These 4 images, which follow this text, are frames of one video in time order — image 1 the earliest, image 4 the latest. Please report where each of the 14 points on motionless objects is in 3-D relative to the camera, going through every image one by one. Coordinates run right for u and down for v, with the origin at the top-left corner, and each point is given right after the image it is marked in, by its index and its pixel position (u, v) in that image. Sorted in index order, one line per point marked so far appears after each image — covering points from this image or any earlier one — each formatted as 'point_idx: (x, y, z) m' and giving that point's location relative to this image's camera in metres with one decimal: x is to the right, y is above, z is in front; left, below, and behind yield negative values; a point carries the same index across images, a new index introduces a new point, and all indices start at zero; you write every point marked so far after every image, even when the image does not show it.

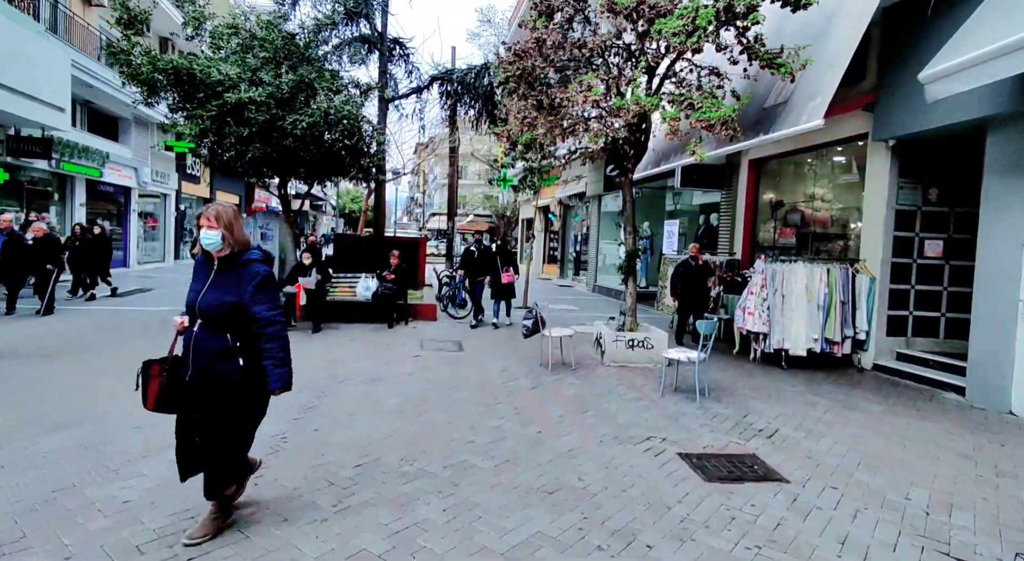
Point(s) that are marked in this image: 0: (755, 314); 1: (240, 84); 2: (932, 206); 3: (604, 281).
0: (+3.3, -0.4, +7.8) m
1: (-4.2, +3.0, +9.0) m
2: (+5.6, +1.0, +7.8) m
3: (+3.1, 0.0, +19.4) m
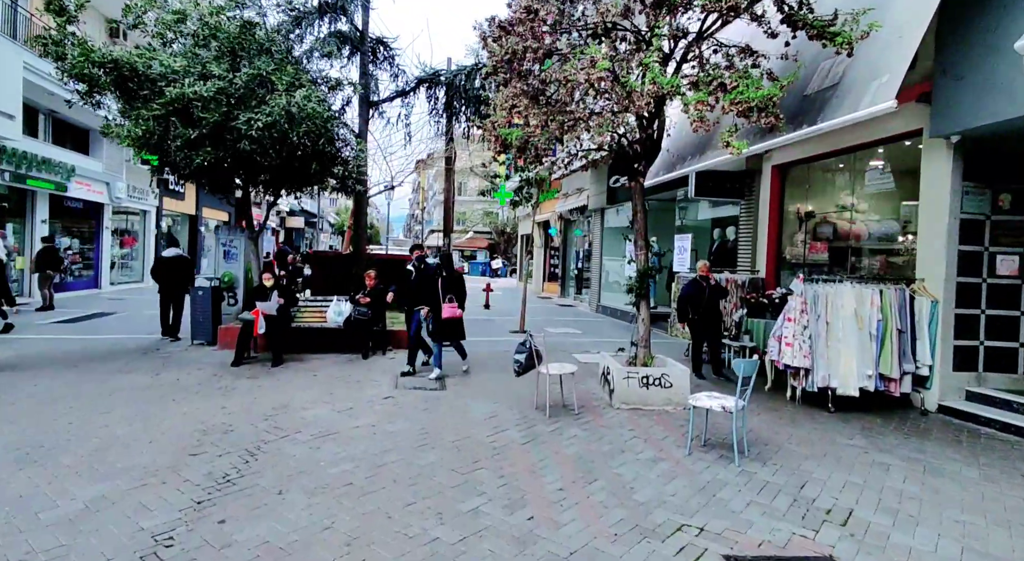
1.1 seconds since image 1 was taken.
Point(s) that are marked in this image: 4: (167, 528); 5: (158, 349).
0: (+3.1, -0.7, +6.5) m
1: (-4.3, +2.7, +7.8) m
2: (+5.5, +0.7, +6.5) m
3: (+3.0, -0.6, +18.1) m
4: (-2.0, -1.4, +3.4) m
5: (-5.7, -1.1, +9.3) m
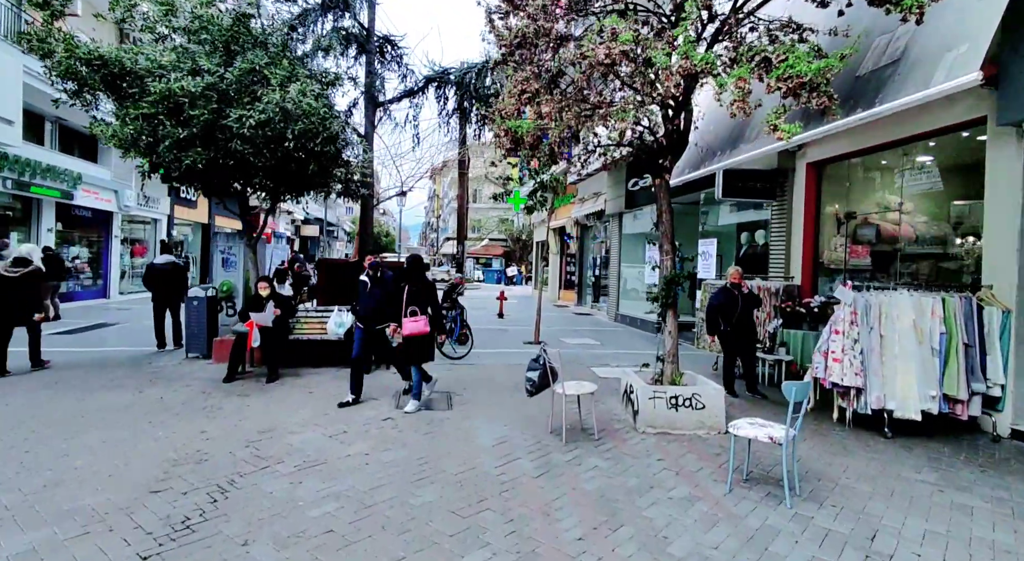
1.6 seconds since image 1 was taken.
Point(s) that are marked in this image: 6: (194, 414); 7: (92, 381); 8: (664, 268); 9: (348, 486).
0: (+3.2, -0.8, +5.7) m
1: (-4.2, +2.6, +7.3) m
2: (+5.6, +0.7, +5.7) m
3: (+3.5, -0.9, +17.4) m
4: (-2.0, -1.5, +2.8) m
5: (-5.5, -1.2, +8.8) m
6: (-3.3, -1.4, +6.0) m
7: (-5.4, -1.3, +7.5) m
8: (+1.7, +0.1, +6.4) m
9: (-1.2, -1.5, +4.2) m
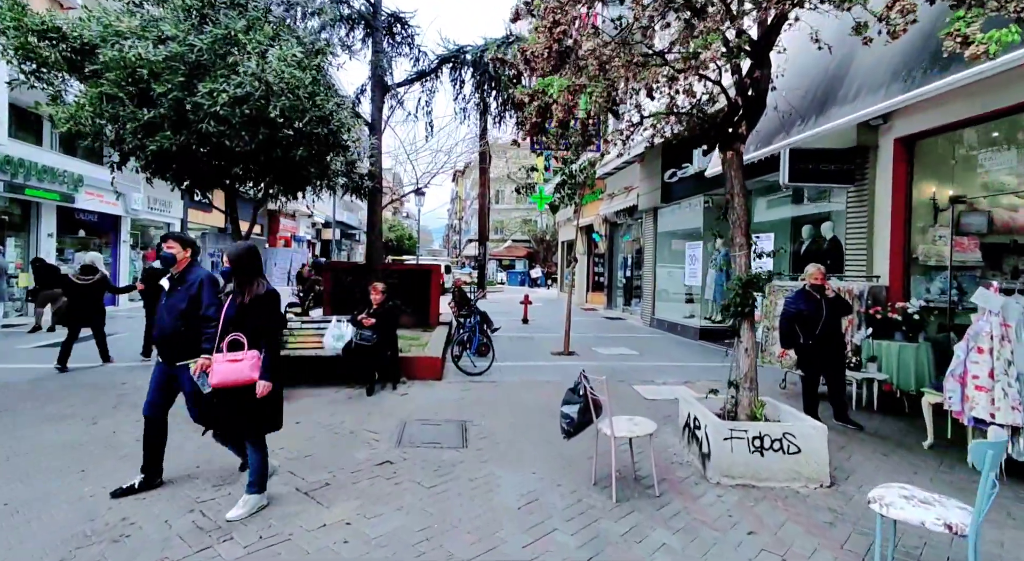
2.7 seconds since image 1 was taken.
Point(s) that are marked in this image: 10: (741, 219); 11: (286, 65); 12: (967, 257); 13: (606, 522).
0: (+3.5, -0.8, +4.2) m
1: (-3.9, +2.5, +6.1) m
2: (+5.8, +0.7, +4.1) m
3: (+4.2, -0.9, +15.9) m
4: (-1.9, -1.5, +1.5) m
5: (-5.1, -1.3, +7.7) m
6: (-3.0, -1.5, +4.8) m
7: (-5.1, -1.4, +6.4) m
8: (+1.9, +0.1, +5.0) m
9: (-1.0, -1.5, +2.9) m
10: (+1.9, +0.5, +4.9) m
11: (-2.4, +2.3, +6.4) m
12: (+5.4, +0.3, +6.9) m
13: (+0.6, -1.6, +3.7) m
